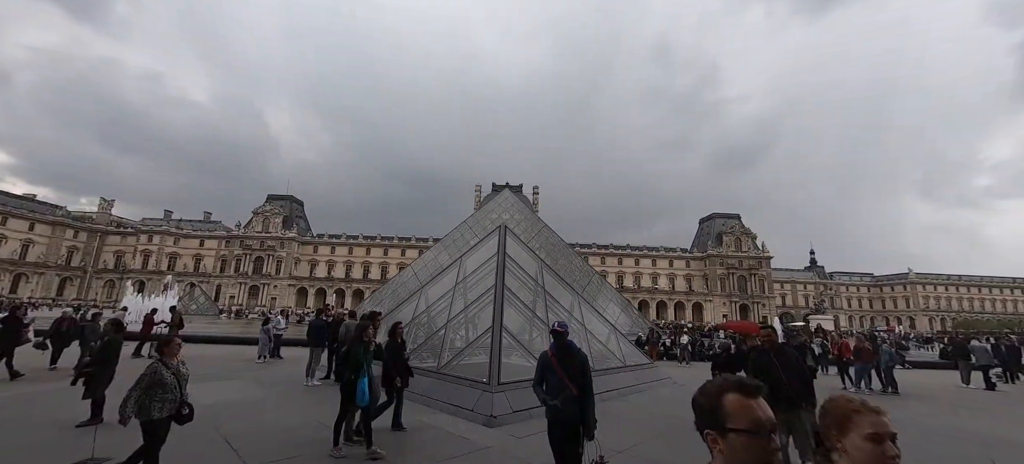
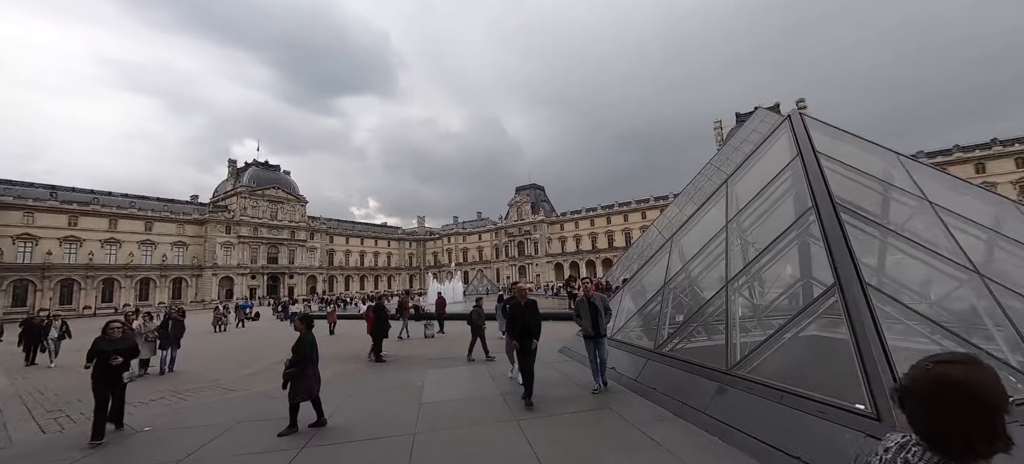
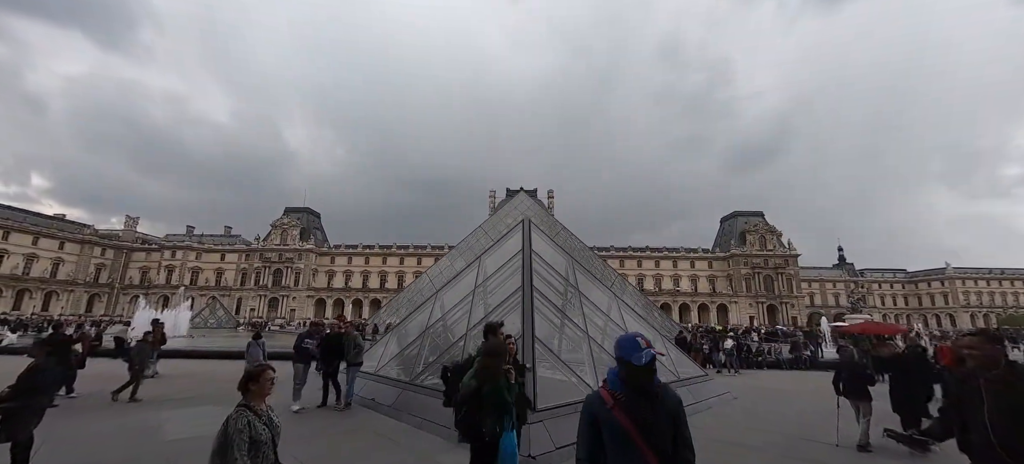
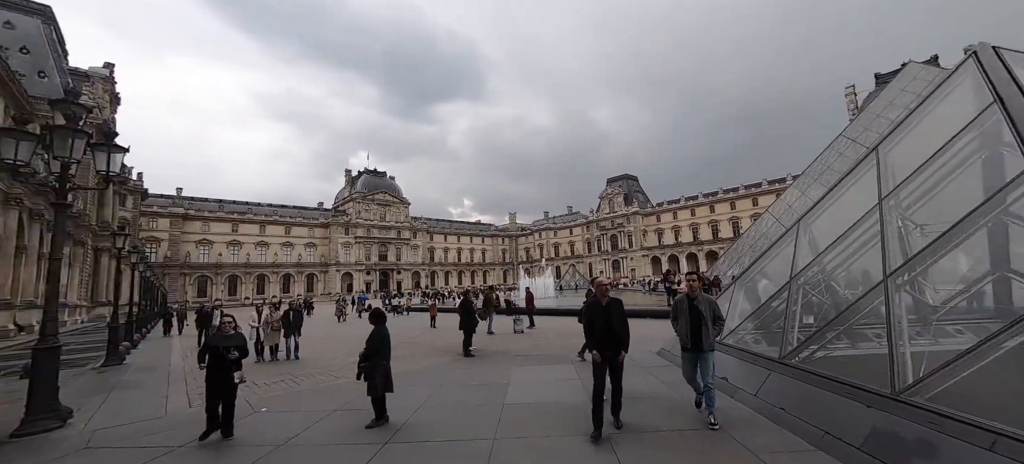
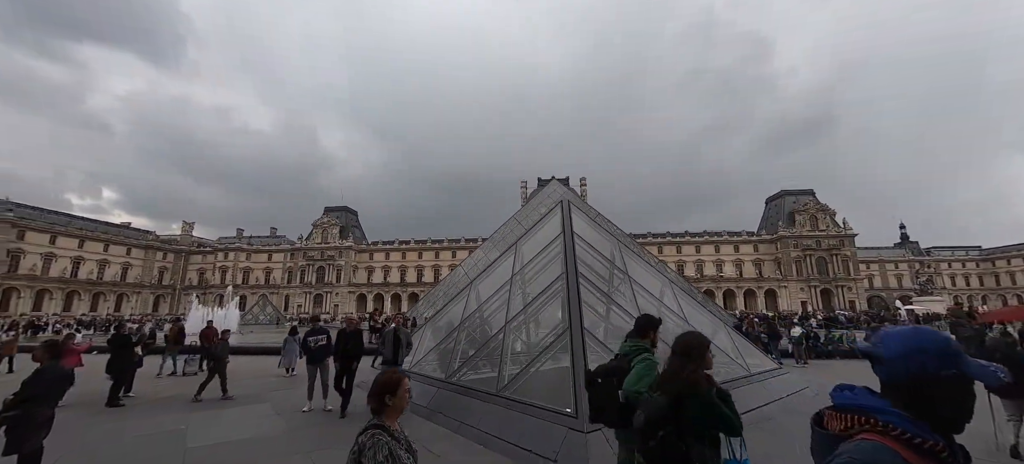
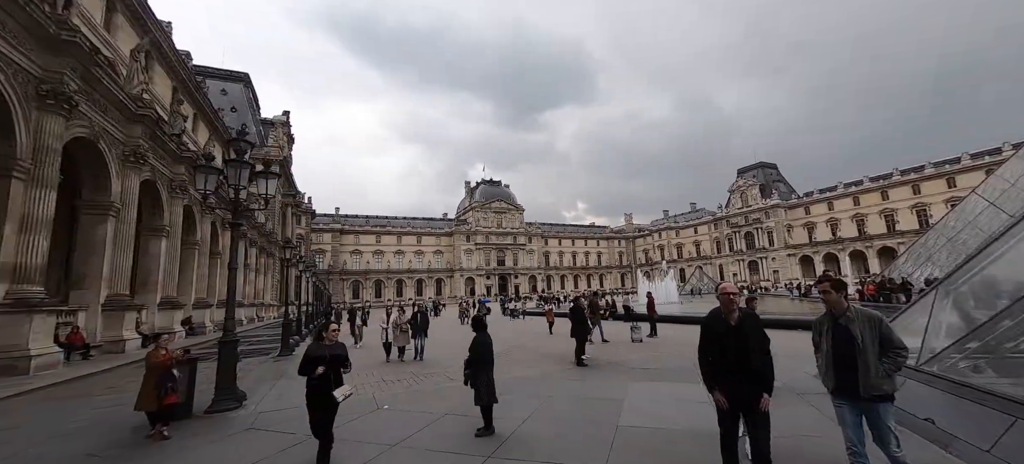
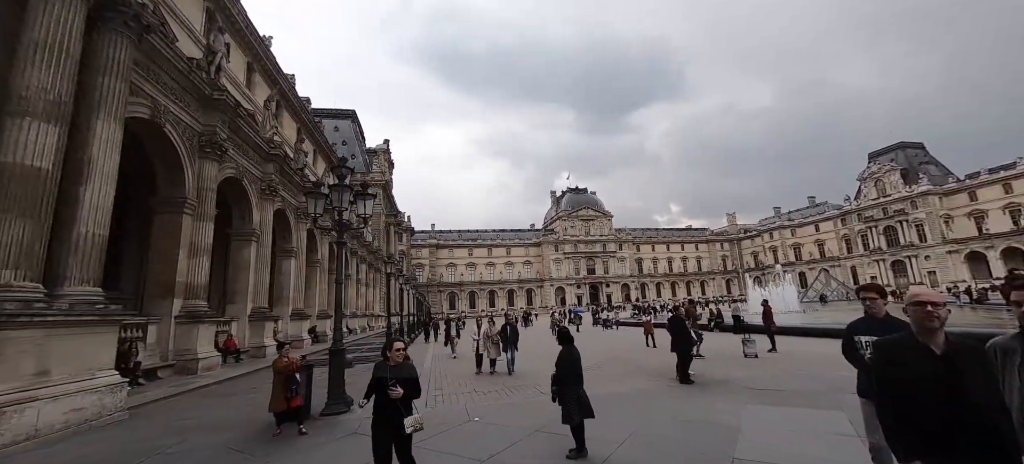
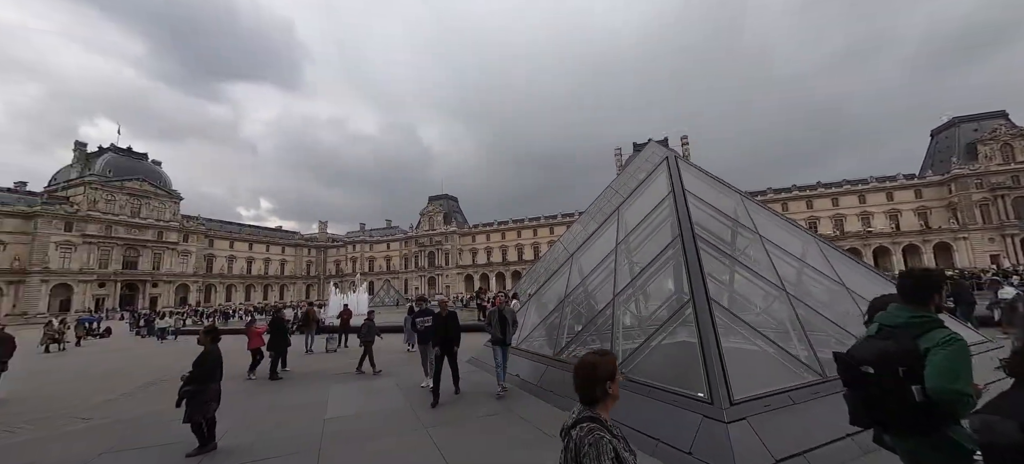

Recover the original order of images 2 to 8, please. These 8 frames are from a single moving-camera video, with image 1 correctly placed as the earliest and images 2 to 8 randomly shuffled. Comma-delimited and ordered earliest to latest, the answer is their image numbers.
3, 5, 8, 2, 4, 6, 7
